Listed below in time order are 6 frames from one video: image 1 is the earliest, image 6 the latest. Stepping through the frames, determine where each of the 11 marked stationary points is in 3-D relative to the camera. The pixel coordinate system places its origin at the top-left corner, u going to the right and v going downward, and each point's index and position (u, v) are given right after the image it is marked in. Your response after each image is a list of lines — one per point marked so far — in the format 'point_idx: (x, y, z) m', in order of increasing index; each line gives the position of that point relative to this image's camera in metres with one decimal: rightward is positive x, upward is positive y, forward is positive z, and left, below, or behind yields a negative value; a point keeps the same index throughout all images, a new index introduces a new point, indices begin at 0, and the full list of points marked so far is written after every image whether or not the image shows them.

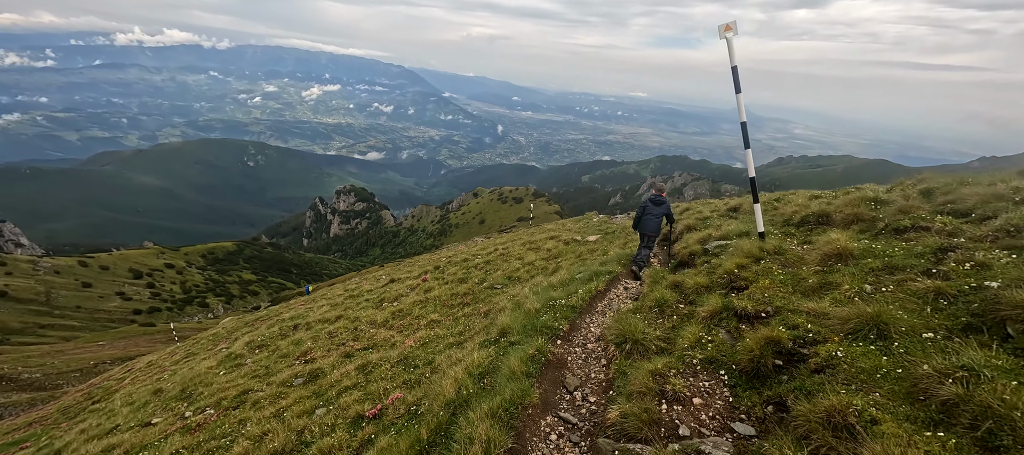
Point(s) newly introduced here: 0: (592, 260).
0: (+3.3, -1.4, +17.7) m
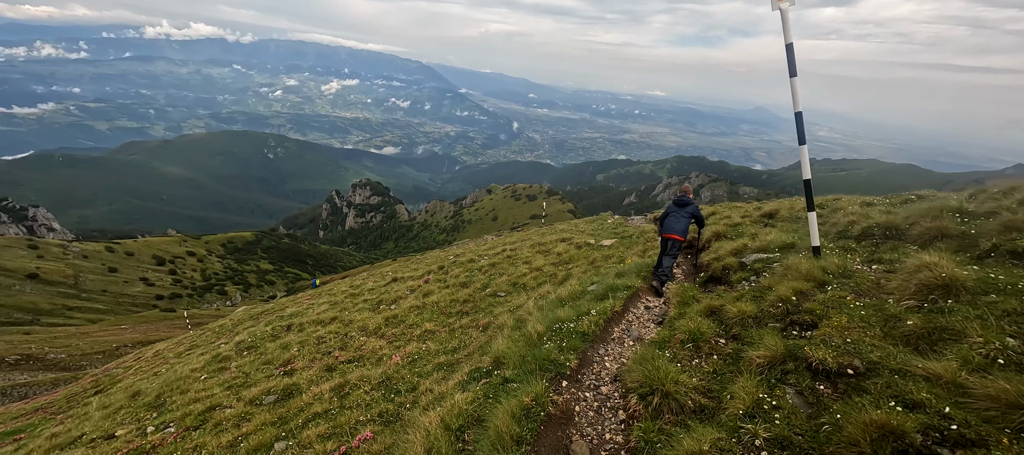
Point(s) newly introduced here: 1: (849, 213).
0: (+3.5, -1.6, +15.7) m
1: (+11.3, +0.4, +14.4) m
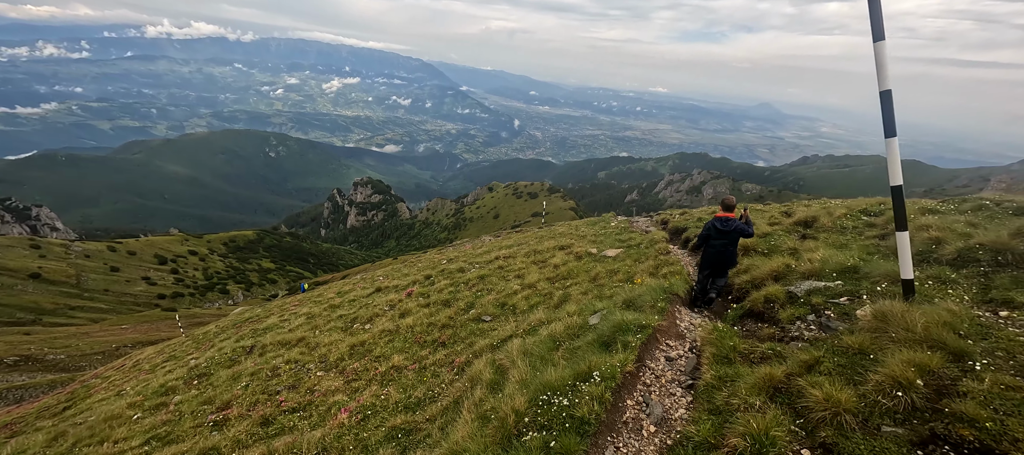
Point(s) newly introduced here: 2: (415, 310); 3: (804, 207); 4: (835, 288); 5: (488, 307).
0: (+3.0, -2.0, +12.9) m
1: (+10.9, 0.0, +11.5) m
2: (-4.1, -3.5, +18.5) m
3: (+13.9, +1.0, +20.8) m
4: (+6.8, -1.2, +9.2) m
5: (-0.9, -2.9, +16.0) m
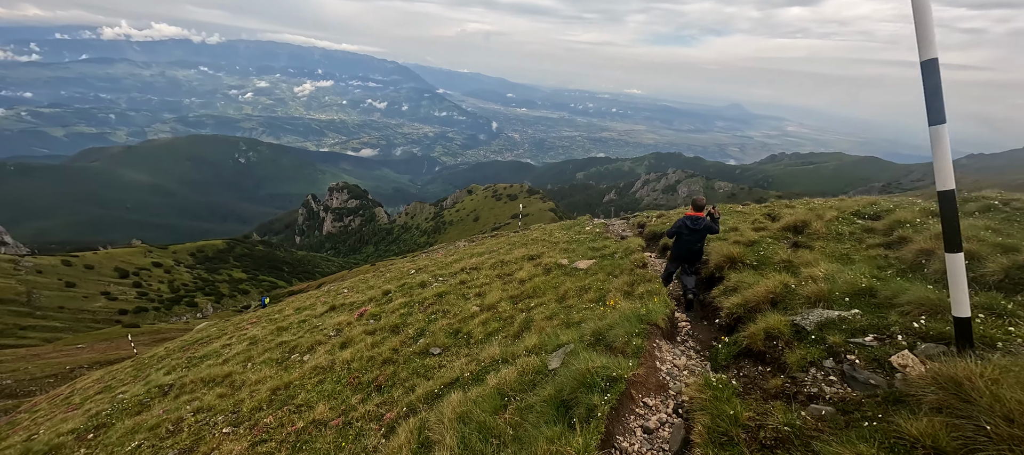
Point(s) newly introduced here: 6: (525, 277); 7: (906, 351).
0: (+1.7, -2.3, +10.8) m
1: (+9.6, -0.1, +9.8) m
2: (-5.6, -4.0, +16.0) m
3: (+12.2, +0.8, +19.2) m
4: (+5.7, -1.5, +7.2) m
5: (-2.3, -3.4, +13.7) m
6: (+0.5, -2.1, +18.4) m
7: (+5.6, -1.7, +6.2) m
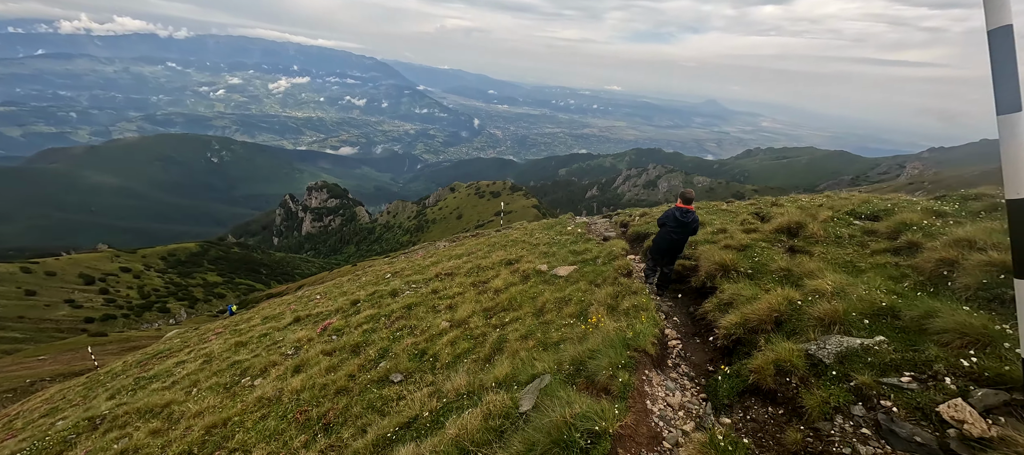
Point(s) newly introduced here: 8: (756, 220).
0: (+1.1, -2.6, +9.4) m
1: (+8.9, -0.2, +8.7) m
2: (-6.4, -4.3, +14.4) m
3: (+11.1, +0.8, +18.2) m
4: (+5.1, -1.7, +6.0) m
5: (-3.1, -3.6, +12.2) m
6: (-0.4, -2.2, +17.0) m
7: (+5.1, -1.9, +5.0) m
8: (+9.3, +0.3, +16.7) m
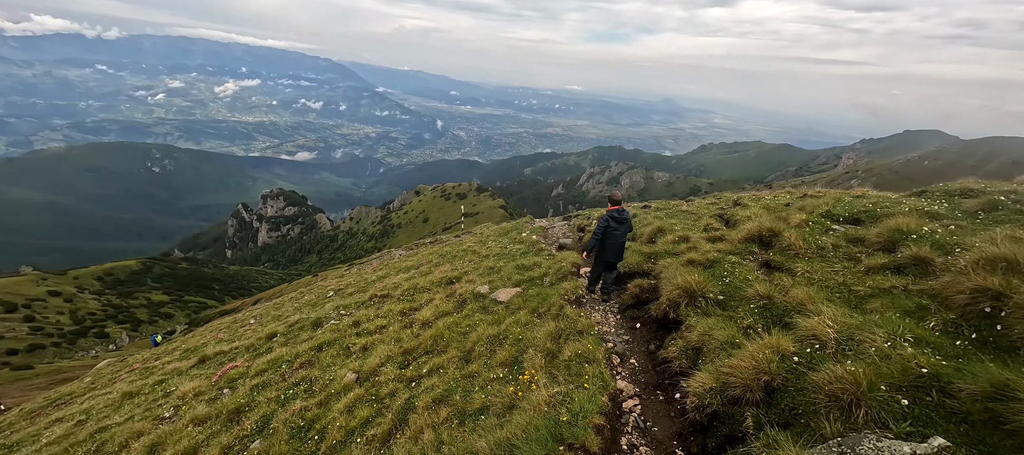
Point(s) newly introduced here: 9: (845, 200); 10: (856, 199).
0: (-0.6, -3.1, +6.8) m
1: (+7.2, -0.5, +6.6) m
2: (-8.3, -5.2, +11.1) m
3: (+8.6, +0.7, +16.2) m
4: (+3.7, -2.0, +3.7) m
5: (-4.8, -4.3, +9.2) m
6: (-2.6, -2.9, +14.2) m
7: (+3.8, -2.3, +2.7) m
8: (+7.0, +0.1, +14.6) m
9: (+10.2, +0.7, +13.5) m
10: (+10.4, +0.7, +12.7) m
